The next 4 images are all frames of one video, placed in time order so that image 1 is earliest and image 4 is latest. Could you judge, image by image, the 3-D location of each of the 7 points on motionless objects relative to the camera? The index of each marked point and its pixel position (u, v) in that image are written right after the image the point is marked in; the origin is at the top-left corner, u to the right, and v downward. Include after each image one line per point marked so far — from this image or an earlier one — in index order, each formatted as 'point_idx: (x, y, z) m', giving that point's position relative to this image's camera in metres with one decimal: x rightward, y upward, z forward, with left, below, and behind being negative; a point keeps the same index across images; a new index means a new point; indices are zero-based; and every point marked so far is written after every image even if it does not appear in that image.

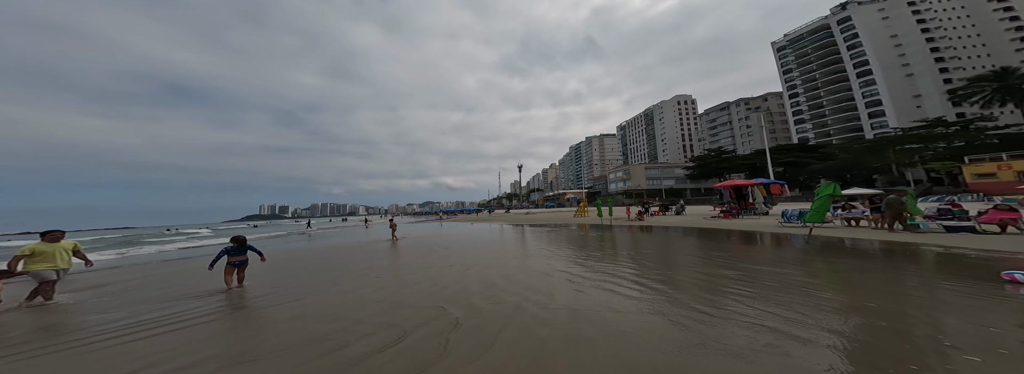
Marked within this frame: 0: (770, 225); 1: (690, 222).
0: (+11.9, -1.8, +11.3) m
1: (+10.3, -2.1, +14.2) m
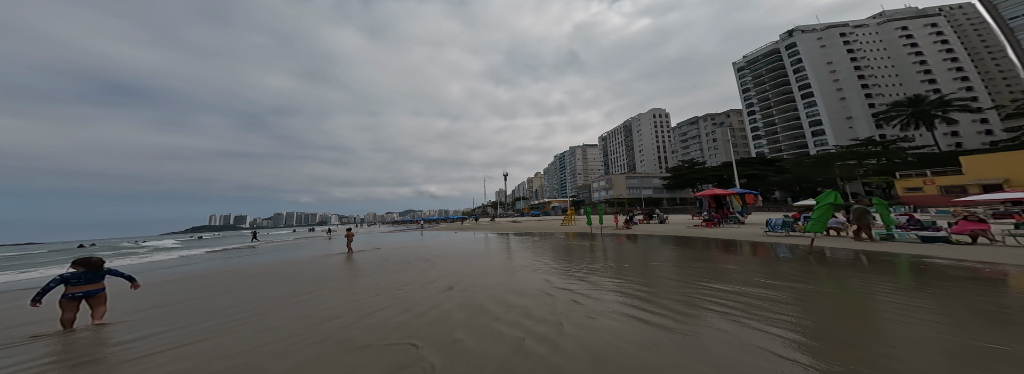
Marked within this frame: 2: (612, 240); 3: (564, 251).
0: (+11.2, -2.2, +11.5) m
1: (+9.4, -2.6, +14.3) m
2: (+6.1, -3.2, +14.9) m
3: (+2.8, -3.3, +12.8) m
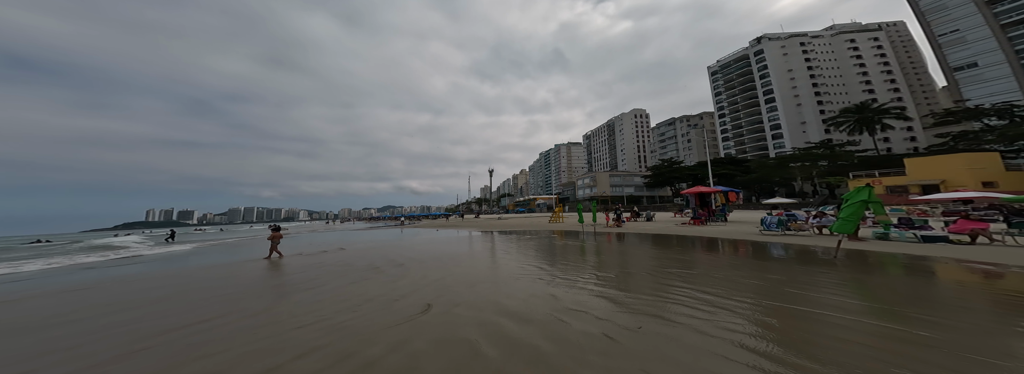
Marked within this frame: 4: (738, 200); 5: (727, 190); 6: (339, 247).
0: (+10.5, -2.1, +11.5) m
1: (+8.5, -2.5, +14.2) m
2: (+5.2, -3.0, +14.5) m
3: (+2.1, -3.1, +12.3) m
4: (+13.1, -0.7, +14.3) m
5: (+11.9, -0.2, +13.7) m
6: (-9.3, -3.2, +13.2) m
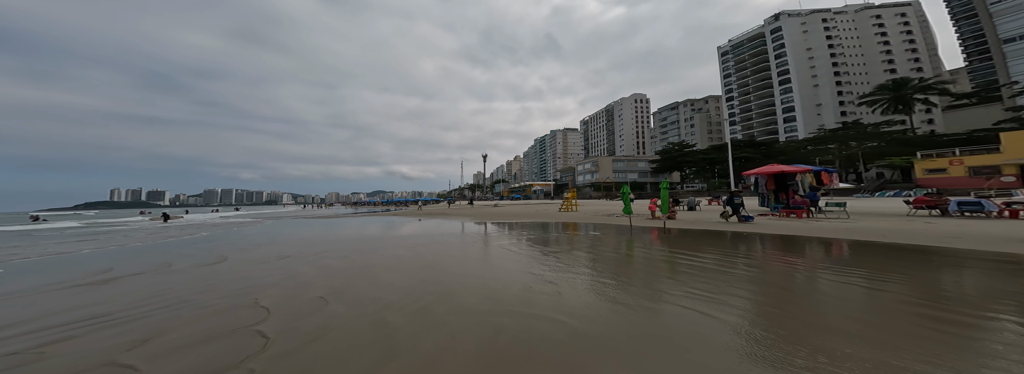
0: (+11.1, -1.3, +7.8) m
1: (+9.0, -1.5, +10.4) m
2: (+5.7, -2.0, +10.7) m
3: (+2.6, -2.1, +8.3) m
4: (+13.6, +0.2, +10.7) m
5: (+12.5, +0.7, +9.9) m
6: (-8.8, -2.1, +8.9) m
